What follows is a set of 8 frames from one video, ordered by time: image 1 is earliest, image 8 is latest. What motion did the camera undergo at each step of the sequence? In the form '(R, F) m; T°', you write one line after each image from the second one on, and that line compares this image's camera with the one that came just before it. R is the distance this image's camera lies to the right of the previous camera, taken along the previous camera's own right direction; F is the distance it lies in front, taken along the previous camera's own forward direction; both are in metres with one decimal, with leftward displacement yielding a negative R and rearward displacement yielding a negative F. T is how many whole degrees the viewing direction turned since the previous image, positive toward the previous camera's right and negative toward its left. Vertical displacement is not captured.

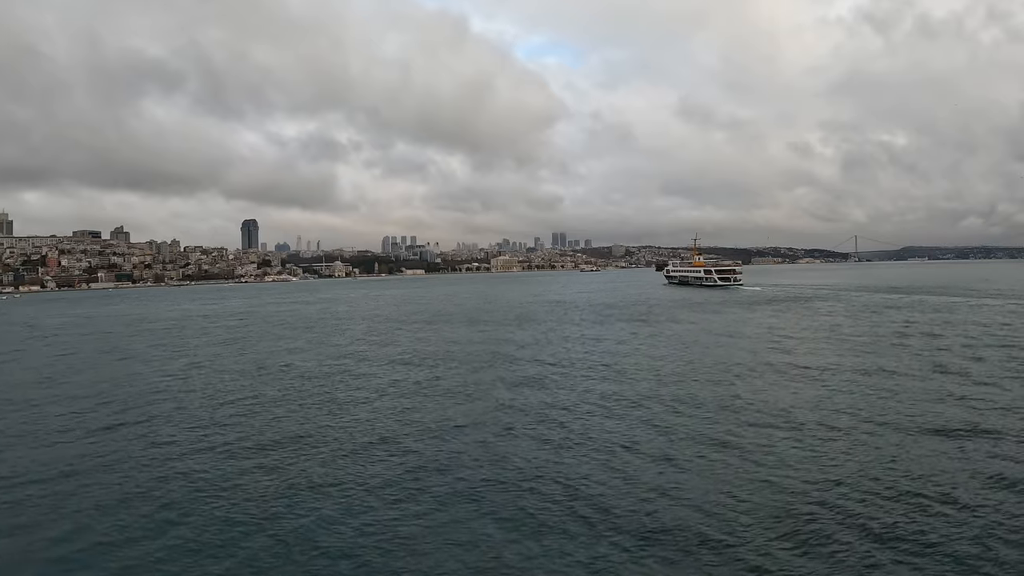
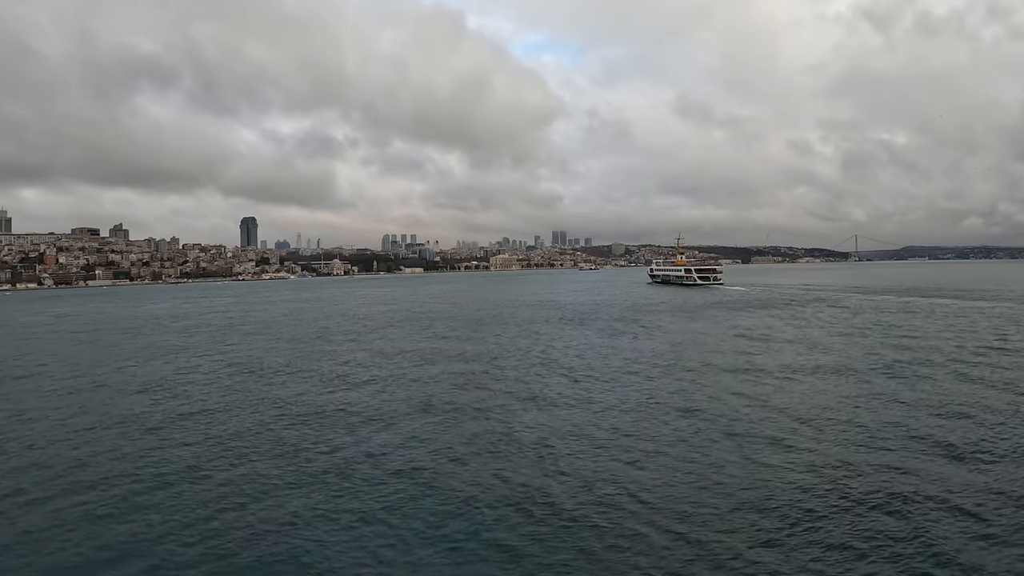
(+1.3, +1.3) m; 0°
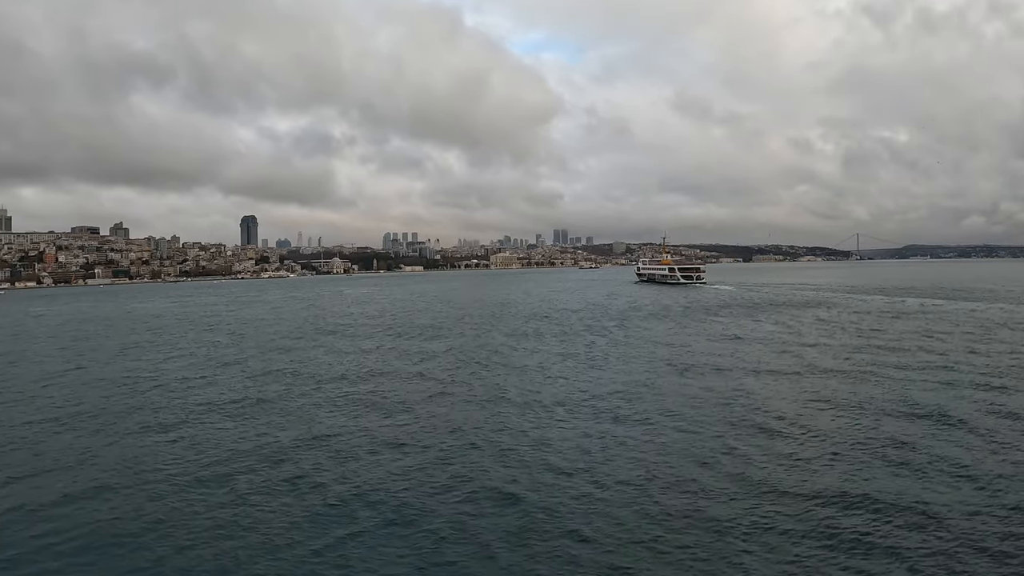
(+1.2, +1.1) m; 0°
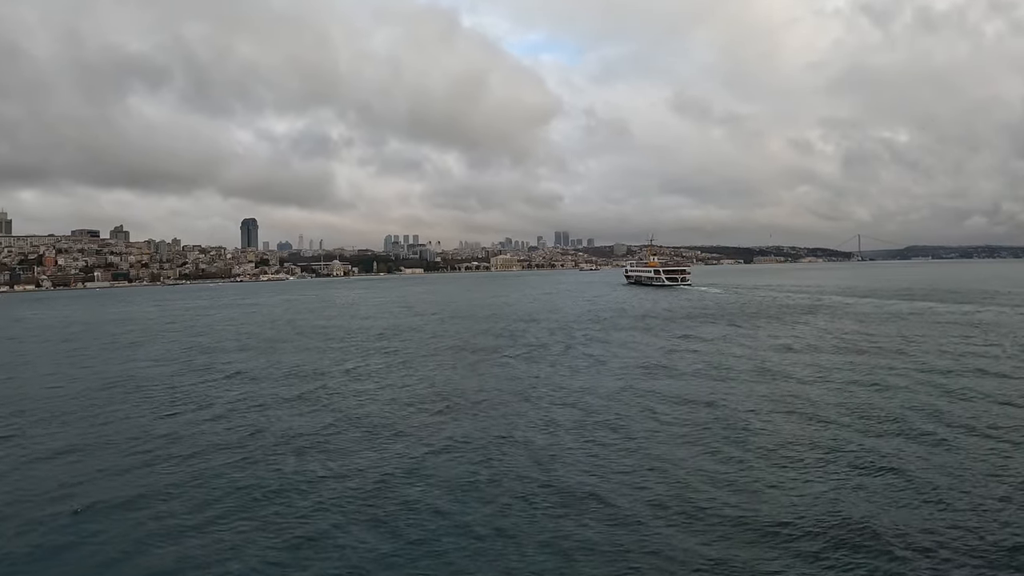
(+1.0, +1.1) m; 0°
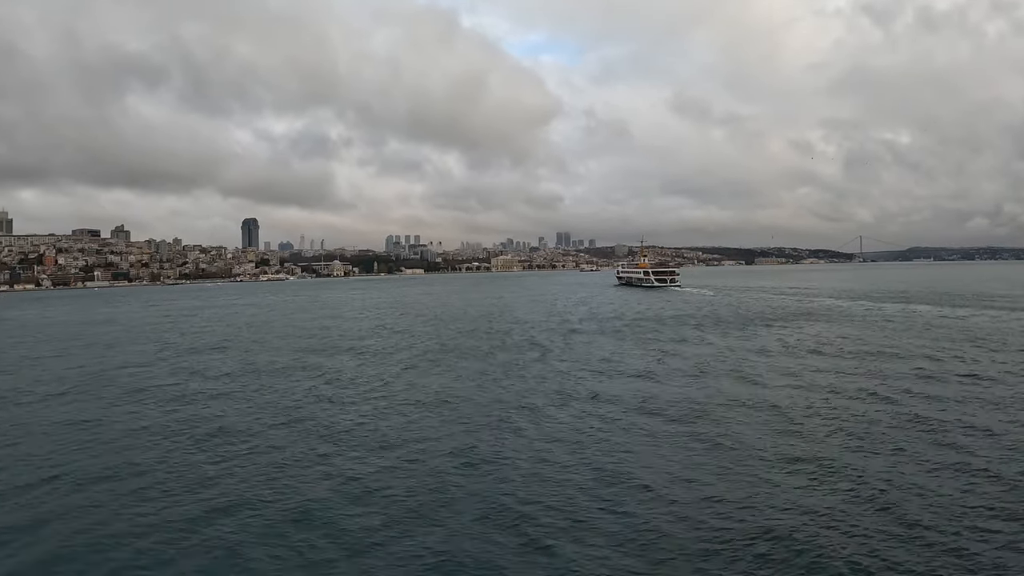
(+0.8, +0.8) m; 0°
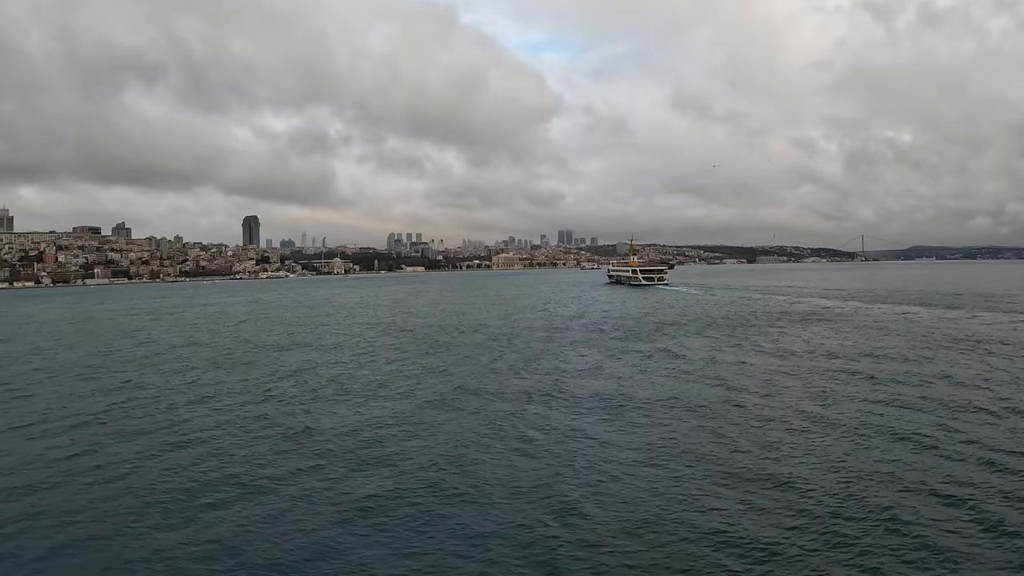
(+0.8, +0.9) m; 0°
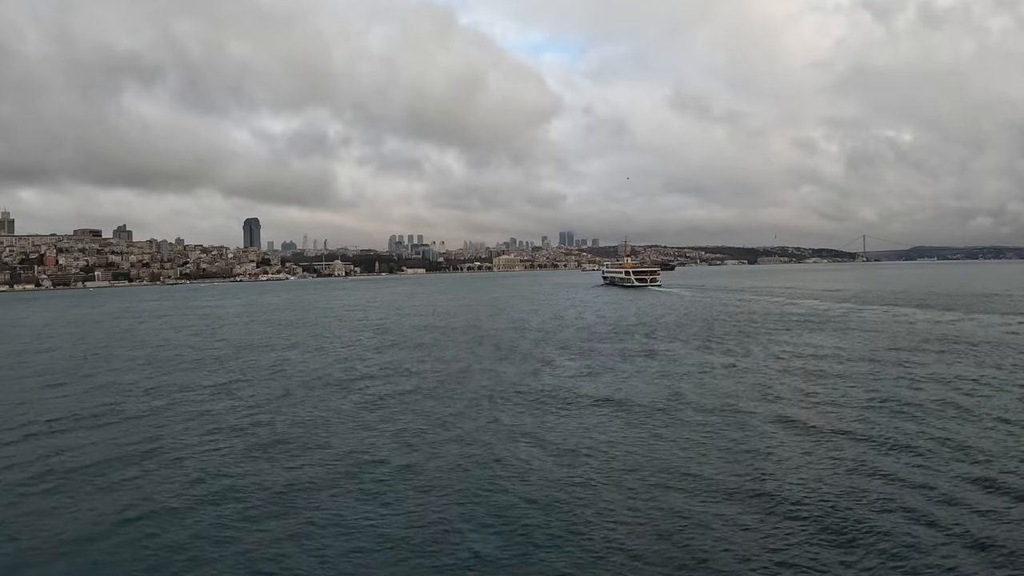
(+0.5, +0.6) m; 0°
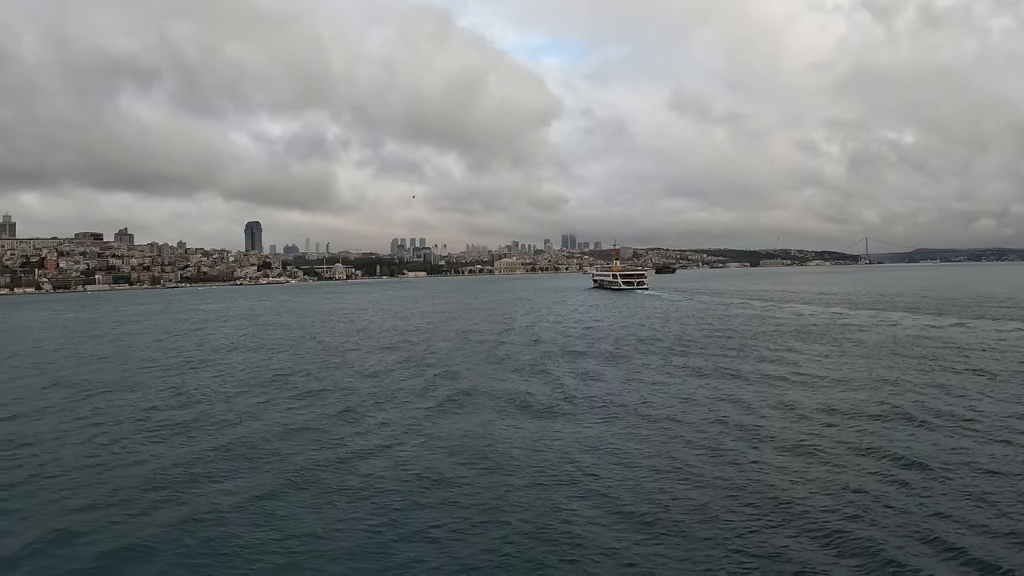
(+0.7, +0.9) m; 0°
